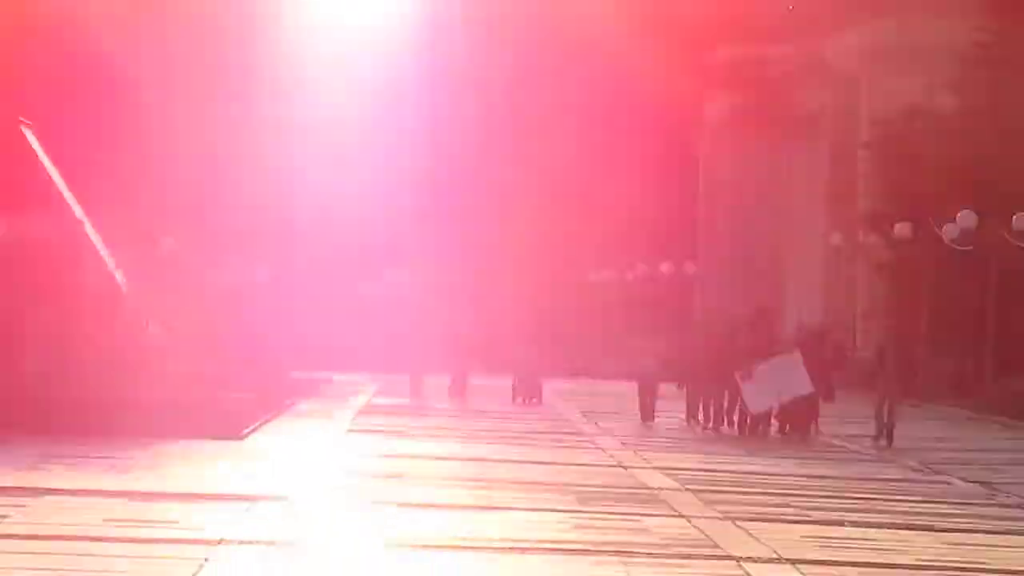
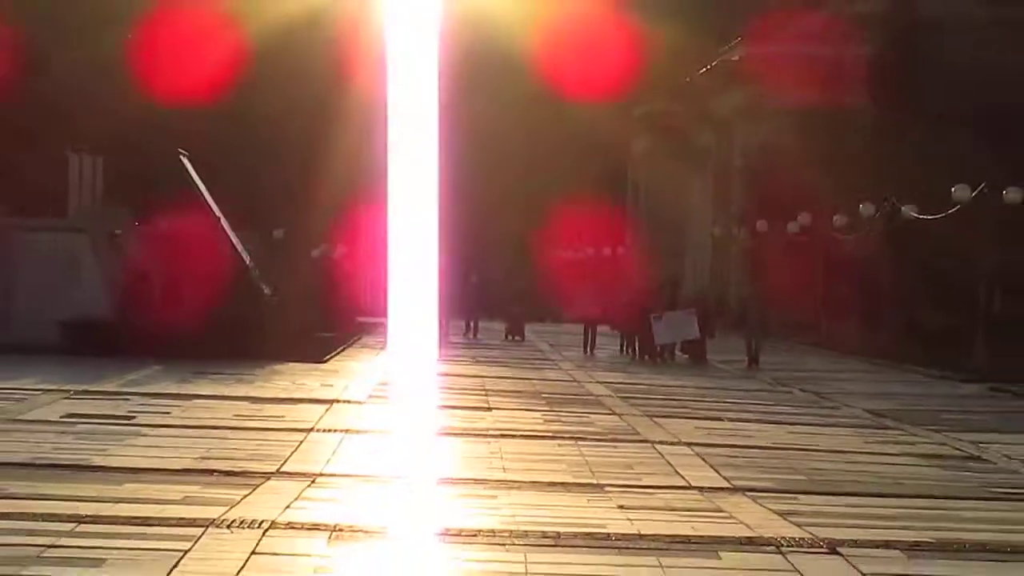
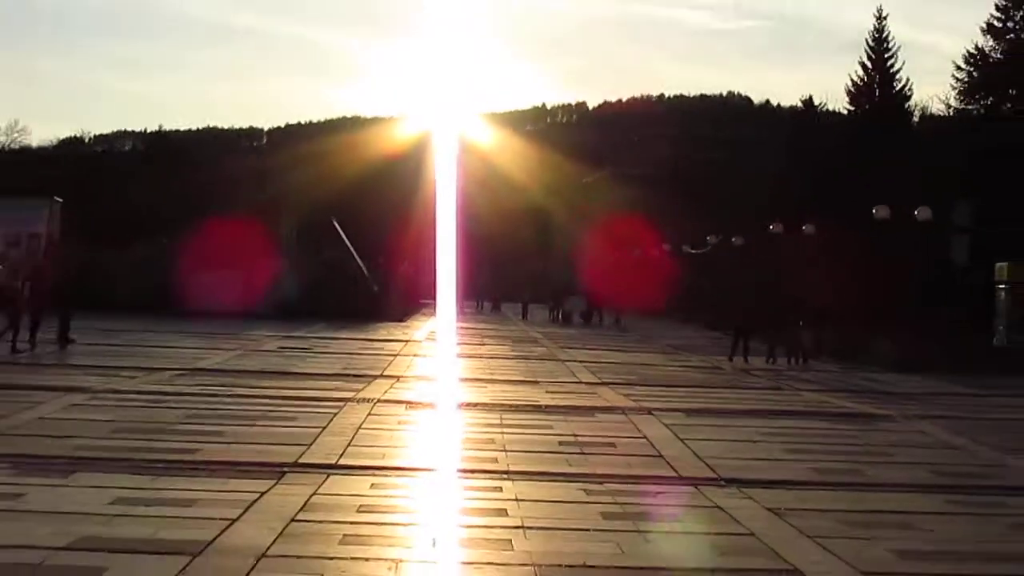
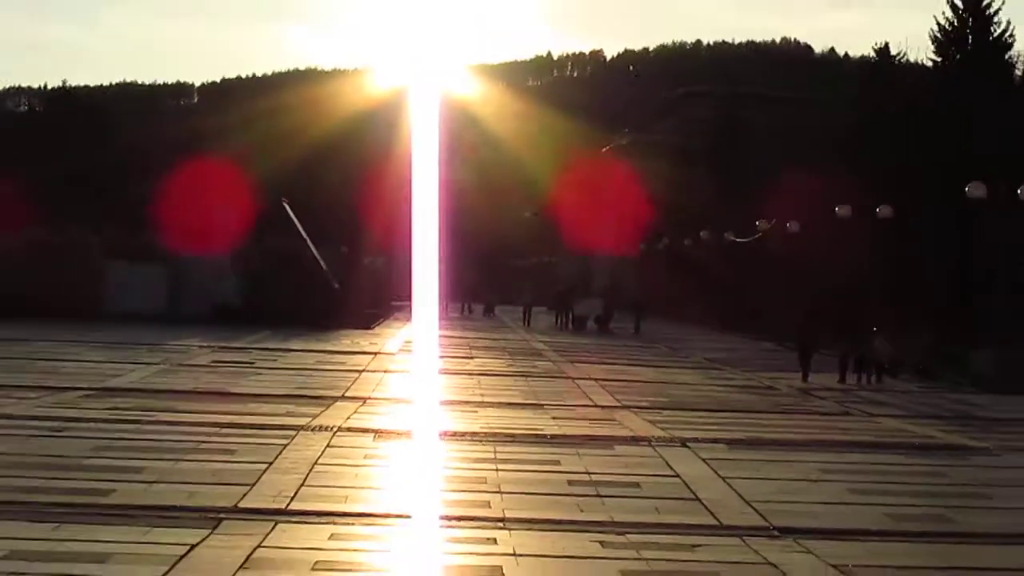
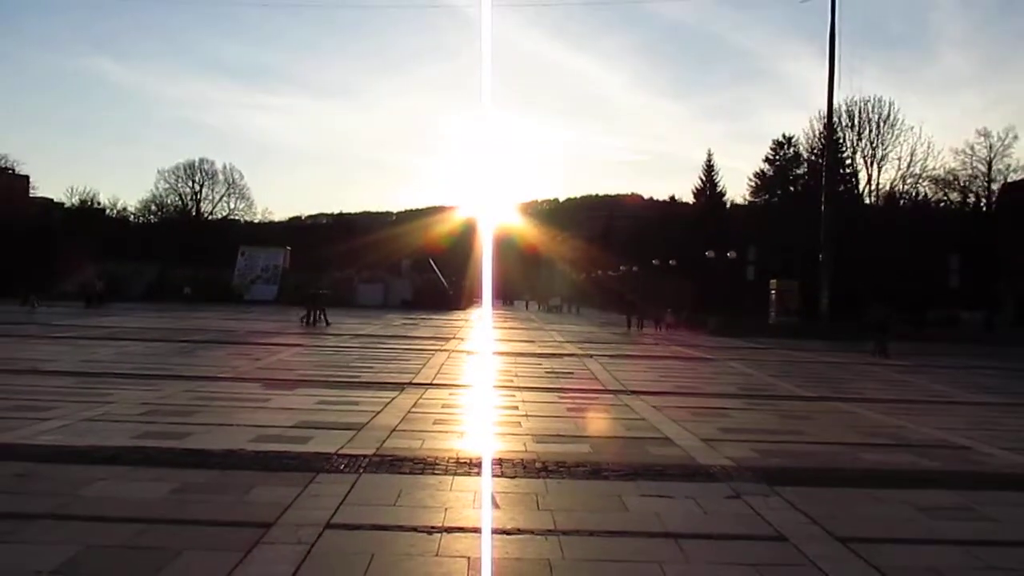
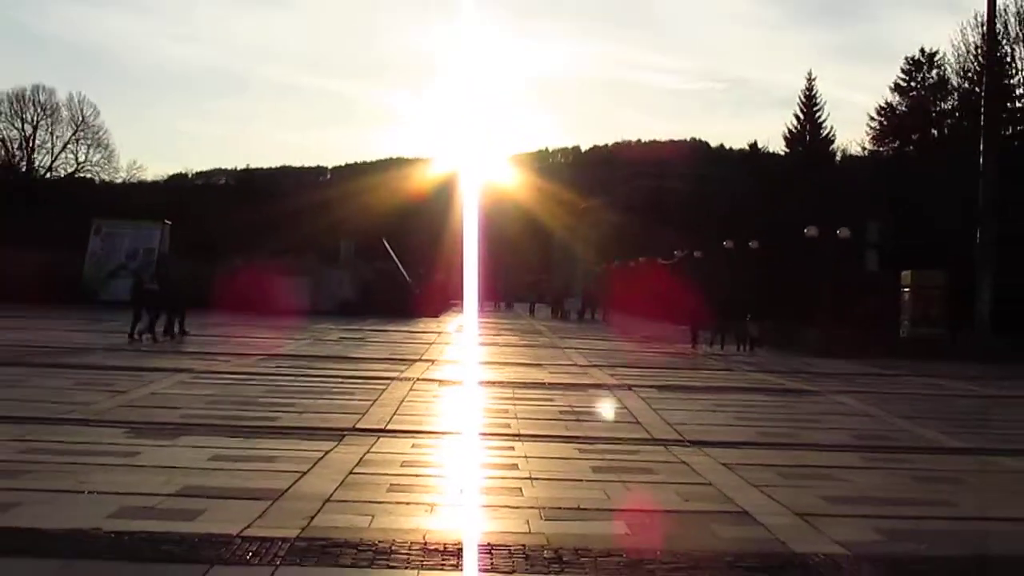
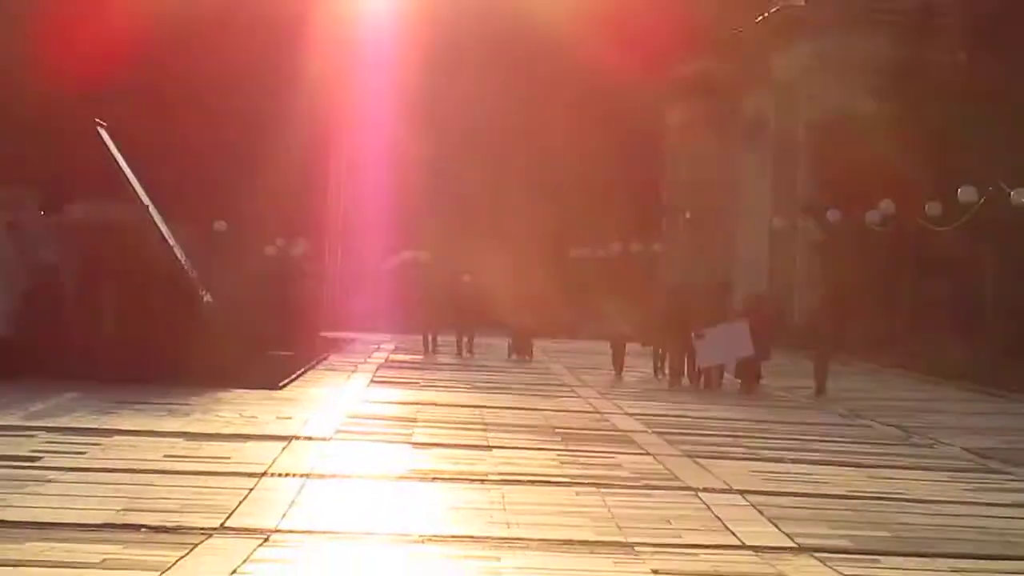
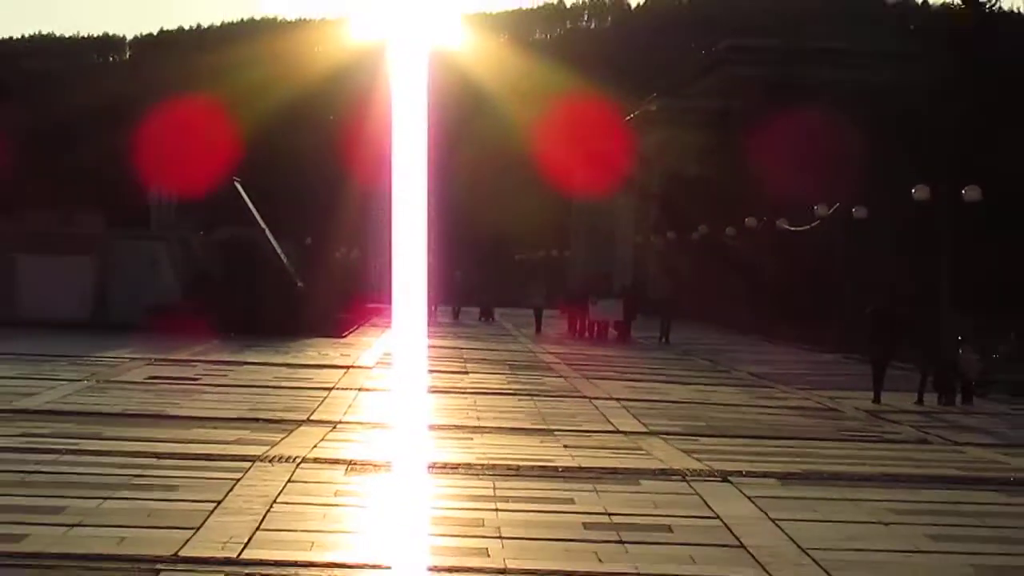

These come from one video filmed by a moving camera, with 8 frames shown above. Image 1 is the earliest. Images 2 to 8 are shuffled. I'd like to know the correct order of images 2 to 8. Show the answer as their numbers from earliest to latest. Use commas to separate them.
7, 2, 8, 4, 3, 6, 5
